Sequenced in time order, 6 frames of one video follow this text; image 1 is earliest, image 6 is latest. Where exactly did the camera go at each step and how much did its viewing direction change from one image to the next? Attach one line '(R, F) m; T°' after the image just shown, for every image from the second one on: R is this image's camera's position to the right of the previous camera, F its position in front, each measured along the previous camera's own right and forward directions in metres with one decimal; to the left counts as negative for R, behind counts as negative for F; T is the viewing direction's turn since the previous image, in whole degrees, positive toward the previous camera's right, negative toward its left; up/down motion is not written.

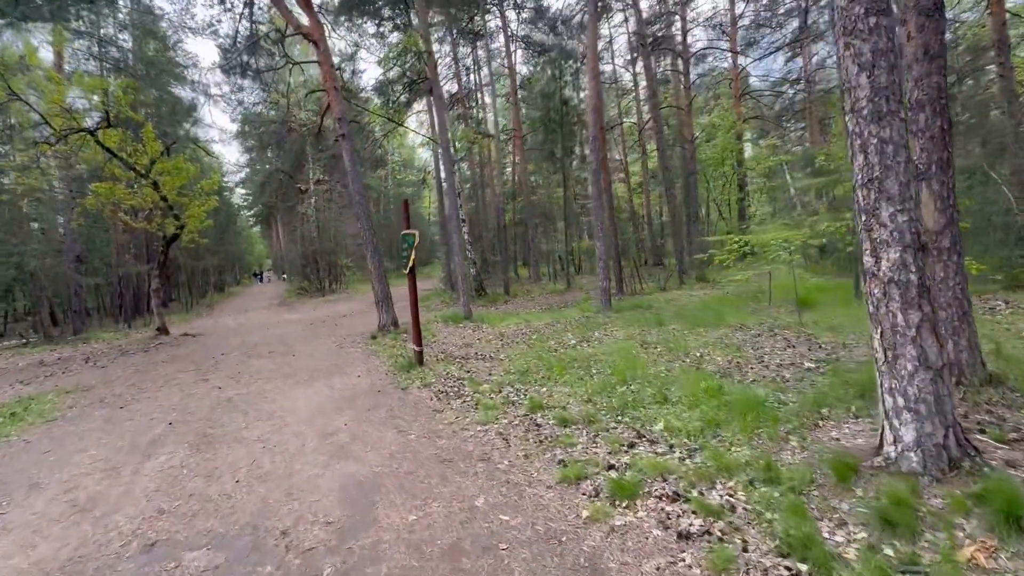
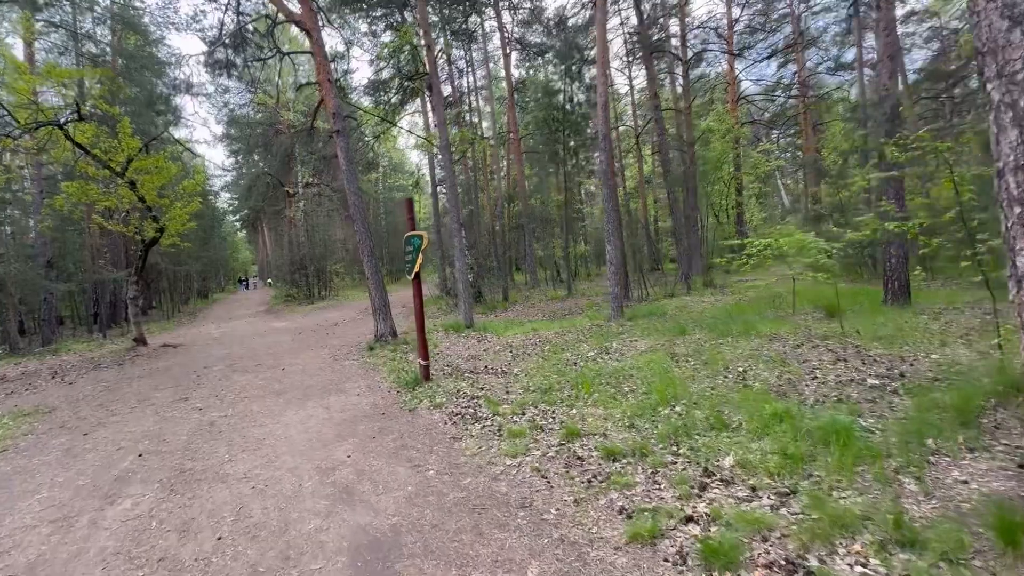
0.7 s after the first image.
(-0.4, +0.7) m; +1°
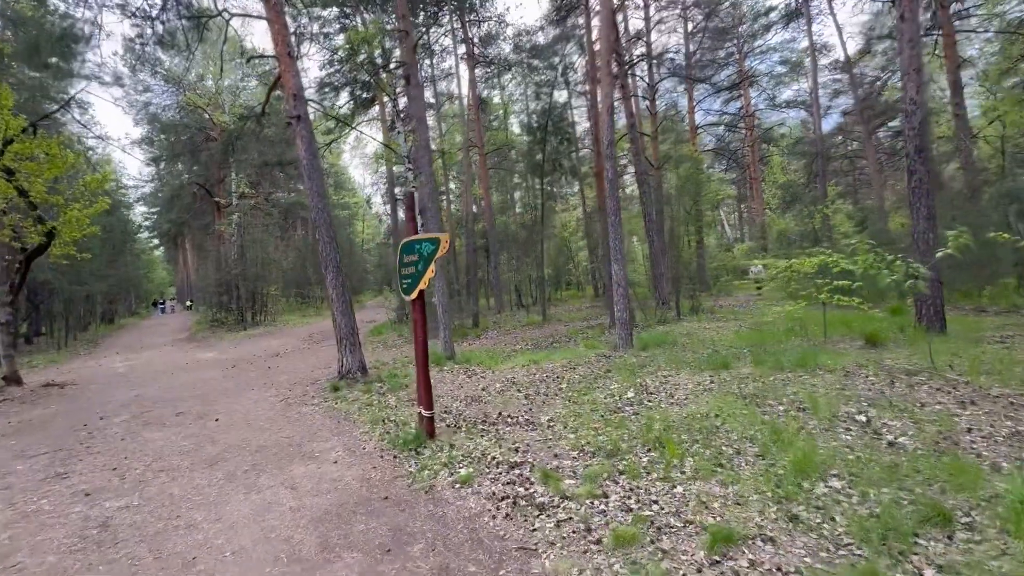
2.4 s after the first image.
(-1.1, +1.7) m; +7°
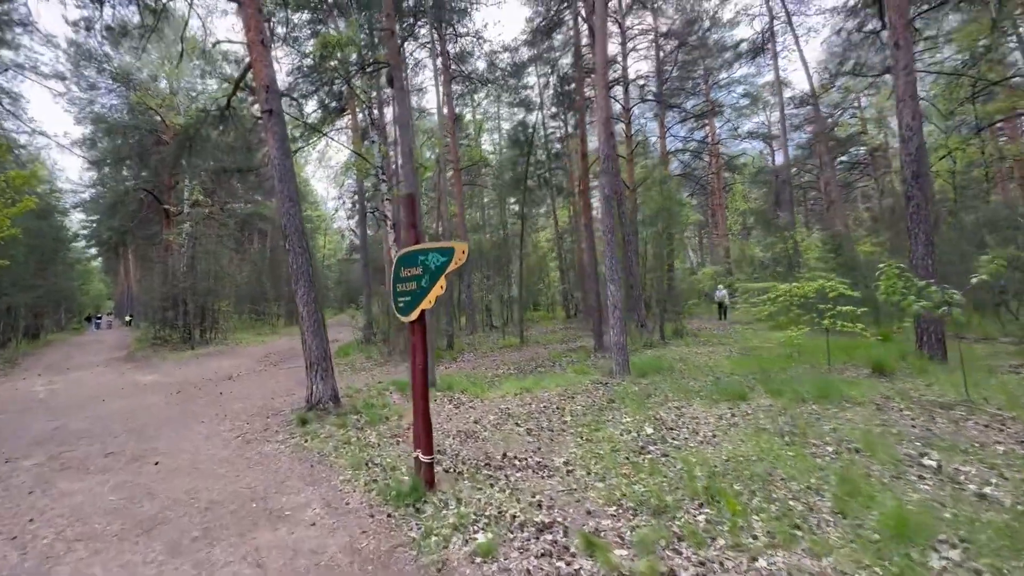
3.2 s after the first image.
(-0.5, +0.8) m; +5°
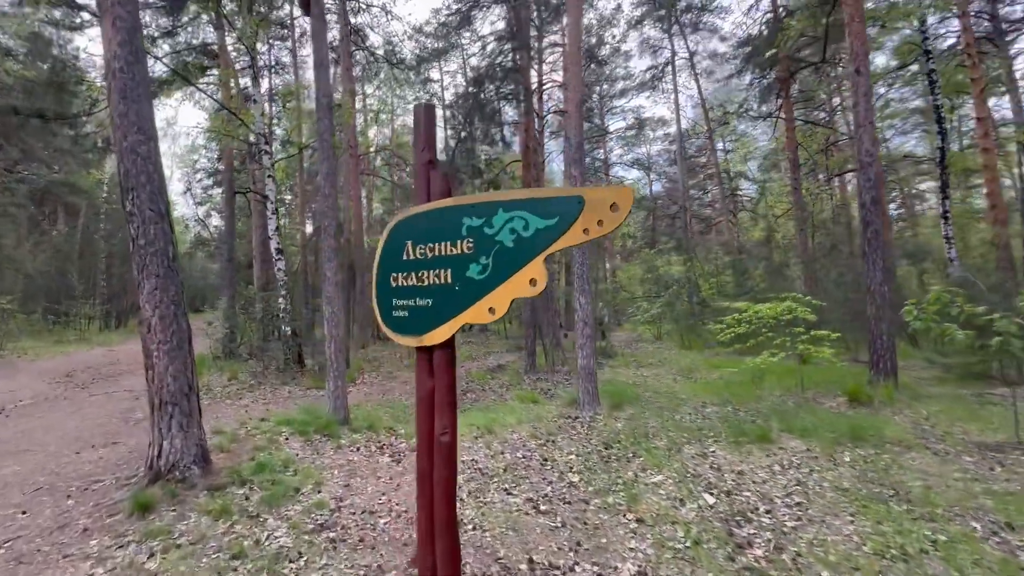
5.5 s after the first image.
(-1.2, +2.1) m; +16°
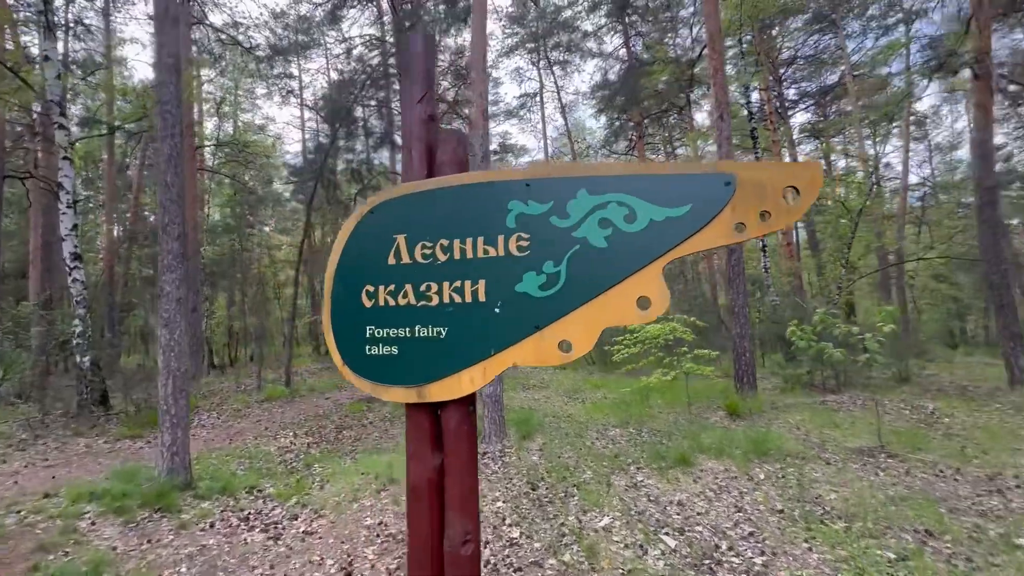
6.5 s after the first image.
(-0.6, +0.8) m; +17°
